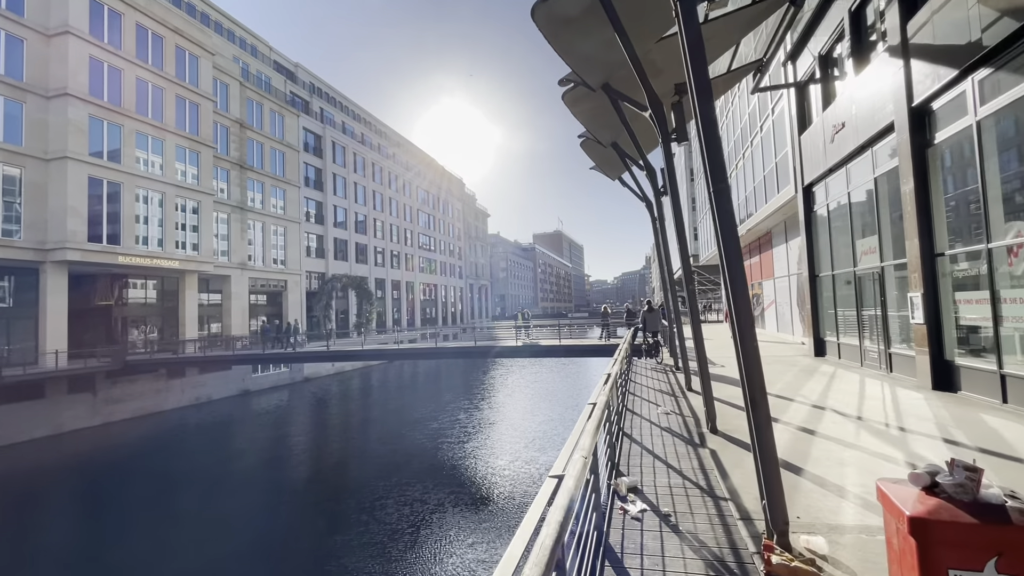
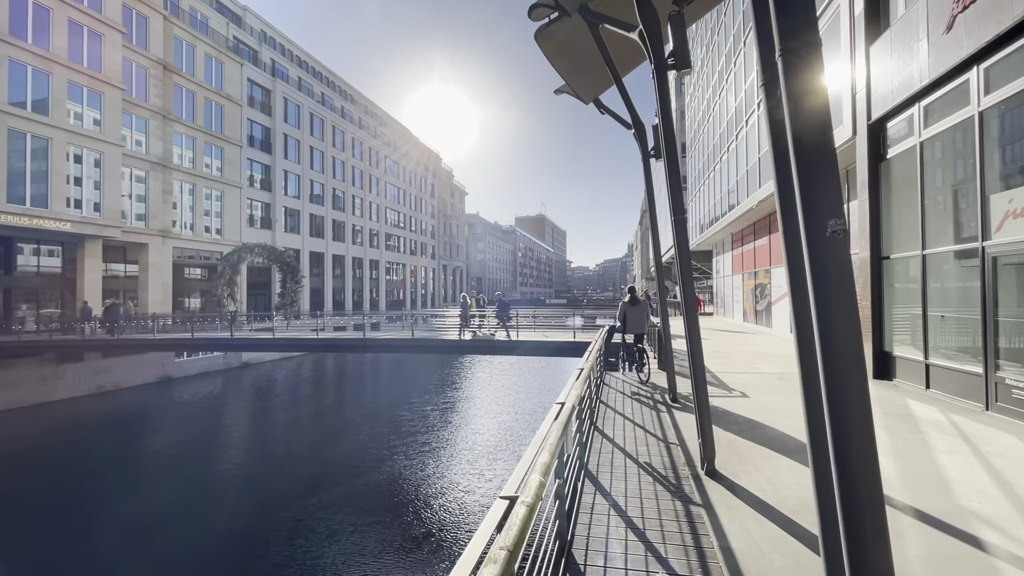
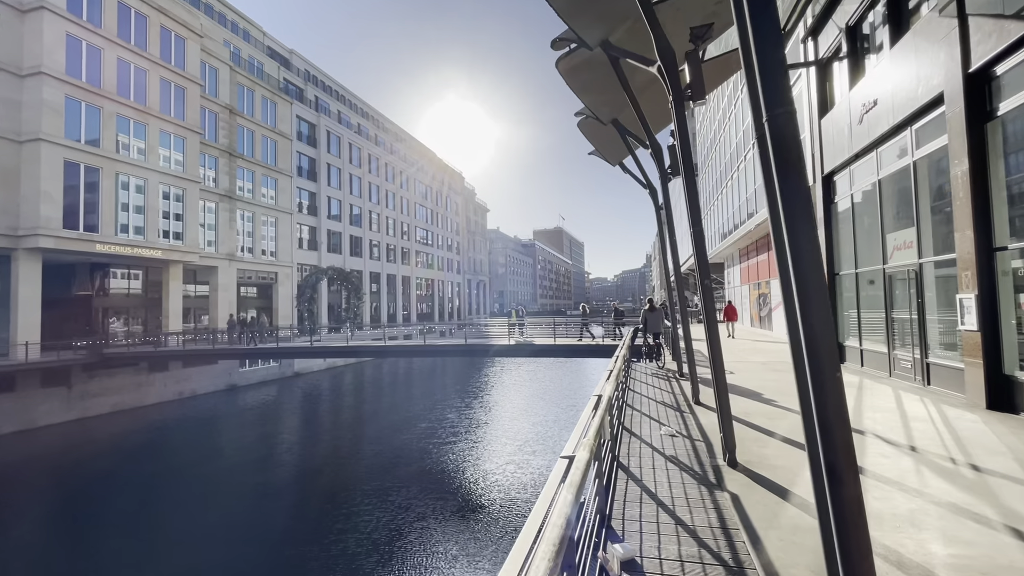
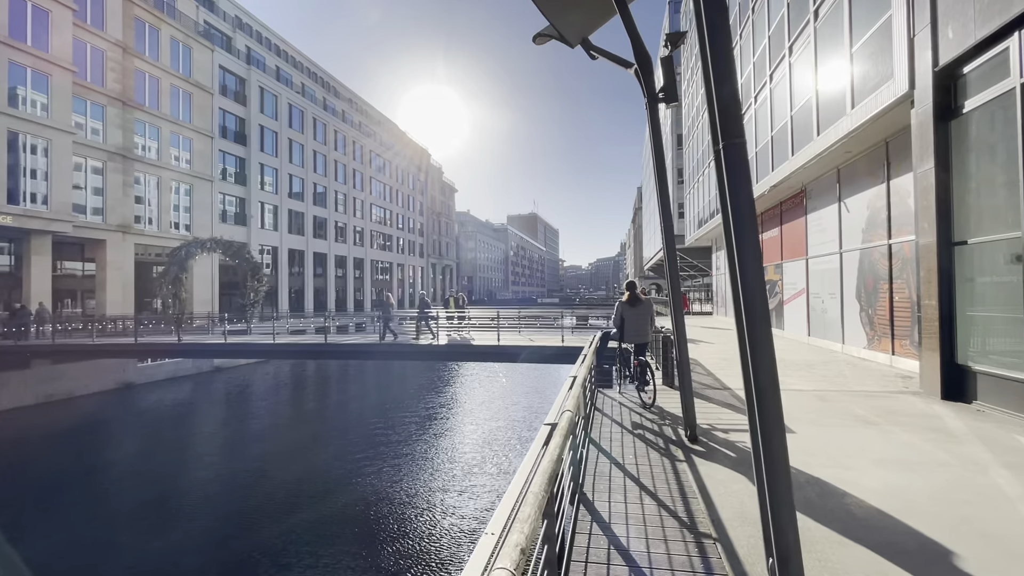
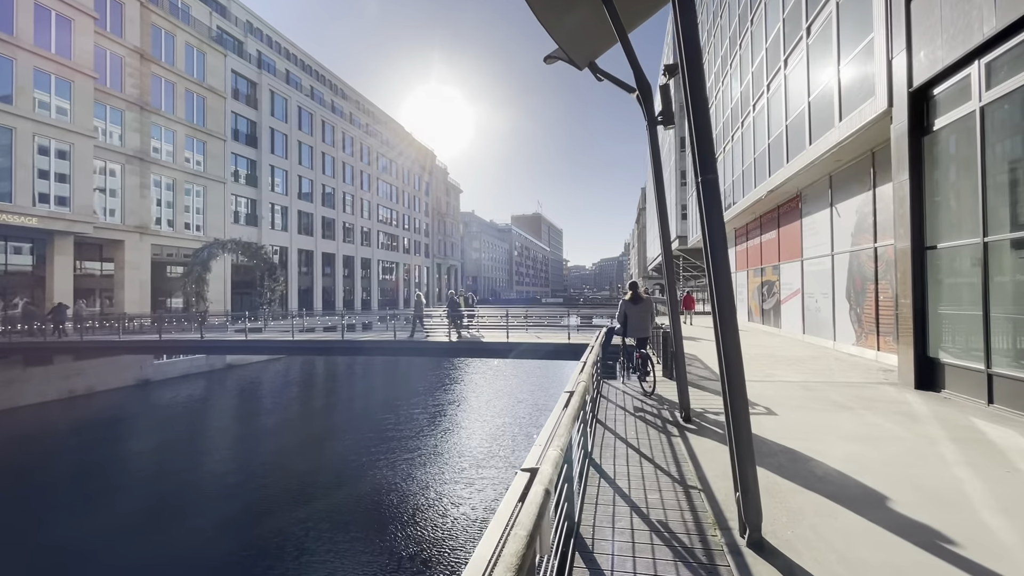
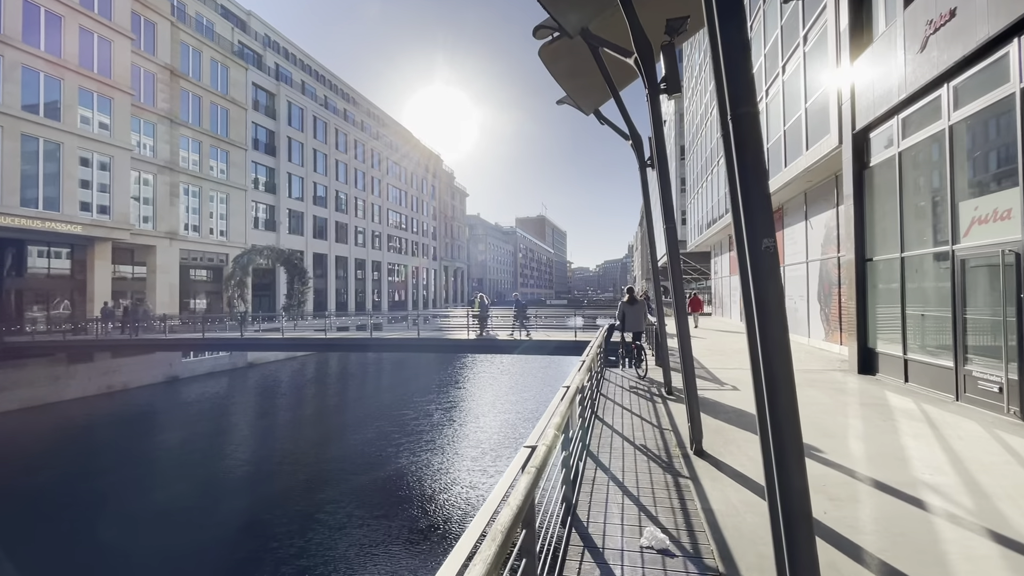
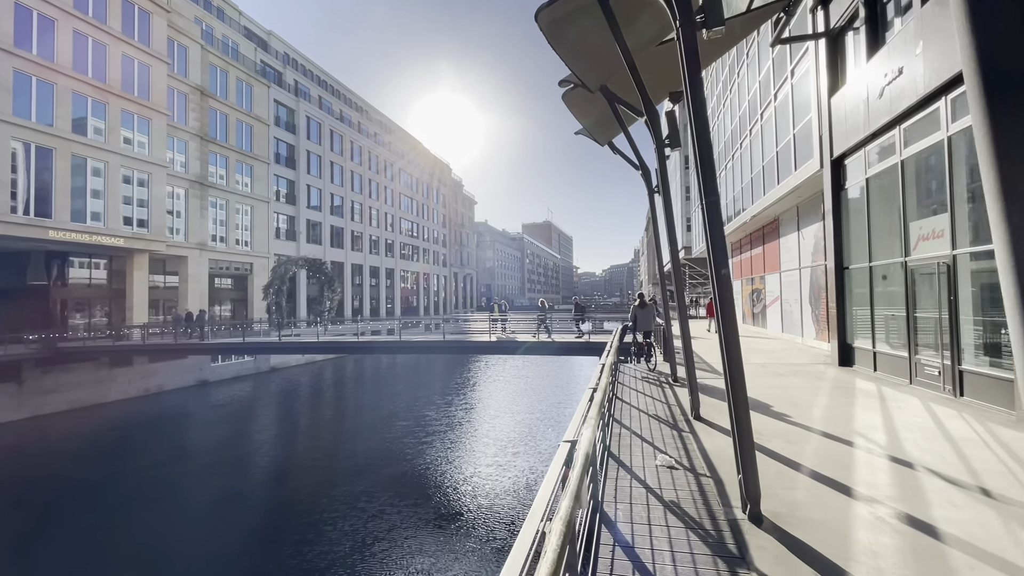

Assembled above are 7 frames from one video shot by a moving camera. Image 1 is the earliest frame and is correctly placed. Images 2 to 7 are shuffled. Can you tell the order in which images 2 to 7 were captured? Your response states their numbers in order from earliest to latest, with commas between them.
3, 7, 6, 2, 5, 4
